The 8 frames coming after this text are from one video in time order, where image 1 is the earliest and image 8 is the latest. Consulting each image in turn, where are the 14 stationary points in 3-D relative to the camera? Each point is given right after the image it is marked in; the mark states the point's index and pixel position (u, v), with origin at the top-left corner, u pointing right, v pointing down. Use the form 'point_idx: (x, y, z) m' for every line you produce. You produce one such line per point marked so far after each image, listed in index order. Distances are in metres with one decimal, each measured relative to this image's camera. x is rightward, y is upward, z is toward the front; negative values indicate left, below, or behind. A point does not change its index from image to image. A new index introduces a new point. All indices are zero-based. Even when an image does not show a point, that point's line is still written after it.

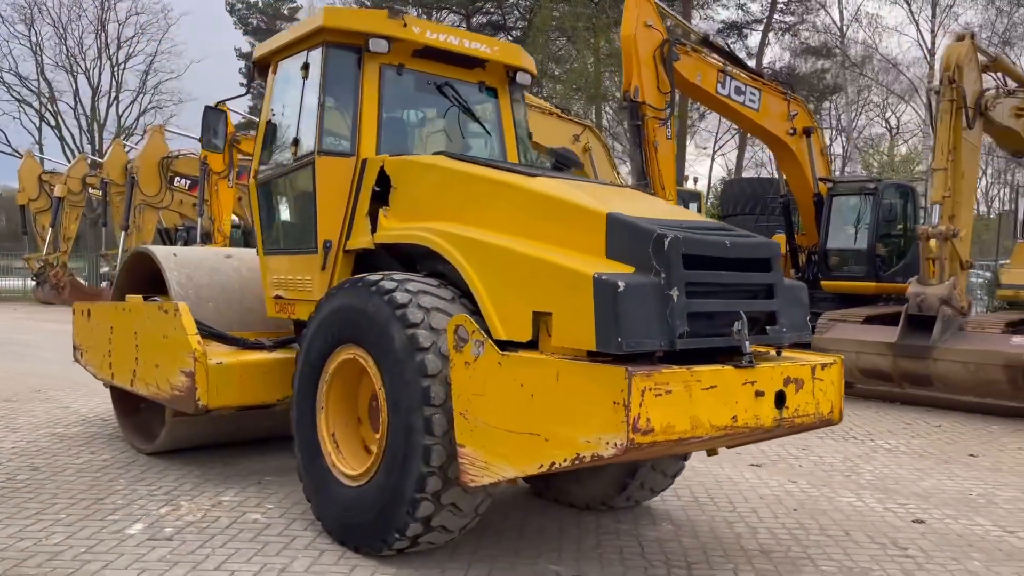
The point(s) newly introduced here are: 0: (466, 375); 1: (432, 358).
0: (-0.2, -0.3, +3.2) m
1: (-0.3, -0.3, +3.3) m
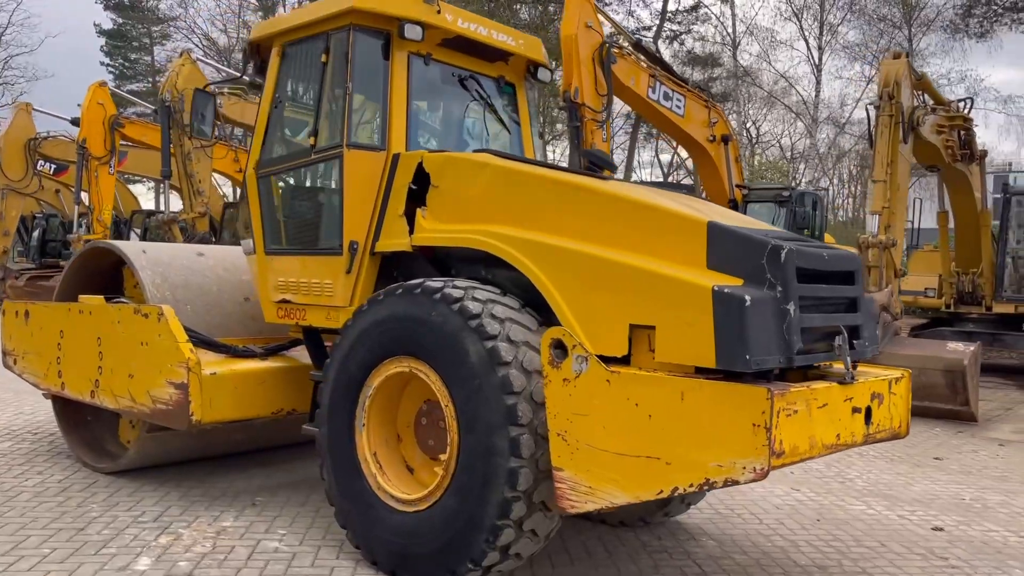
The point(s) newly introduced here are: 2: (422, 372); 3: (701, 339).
0: (+0.2, -0.4, +3.0) m
1: (0.0, -0.3, +3.1) m
2: (-0.3, -0.3, +3.4) m
3: (+0.6, -0.2, +2.9) m
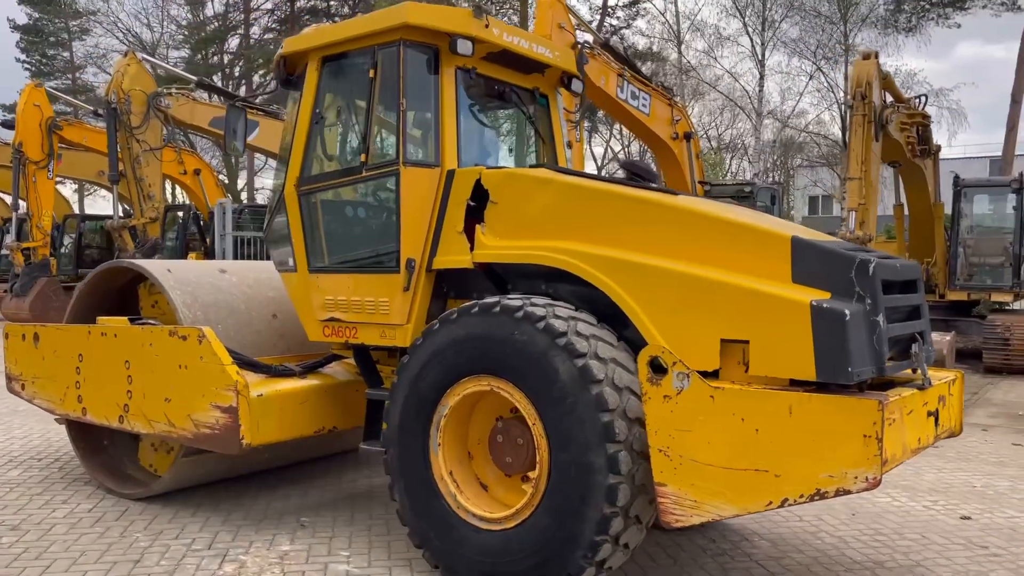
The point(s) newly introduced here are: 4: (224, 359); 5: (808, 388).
0: (+0.5, -0.4, +3.0) m
1: (+0.3, -0.4, +3.1) m
2: (0.0, -0.4, +3.4) m
3: (+1.0, -0.2, +2.9) m
4: (-1.4, -0.3, +4.2) m
5: (+1.0, -0.3, +3.0) m
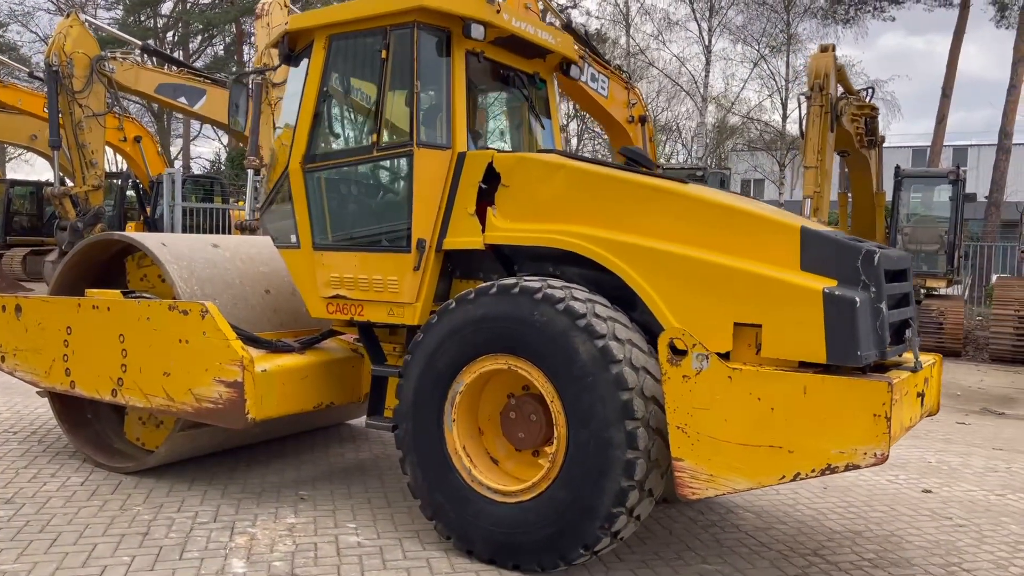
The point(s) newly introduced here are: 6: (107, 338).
0: (+0.6, -0.4, +3.2) m
1: (+0.4, -0.3, +3.3) m
2: (0.0, -0.3, +3.5) m
3: (+1.1, -0.2, +3.1) m
4: (-1.4, -0.2, +4.2) m
5: (+1.1, -0.3, +3.2) m
6: (-2.1, -0.3, +4.6) m
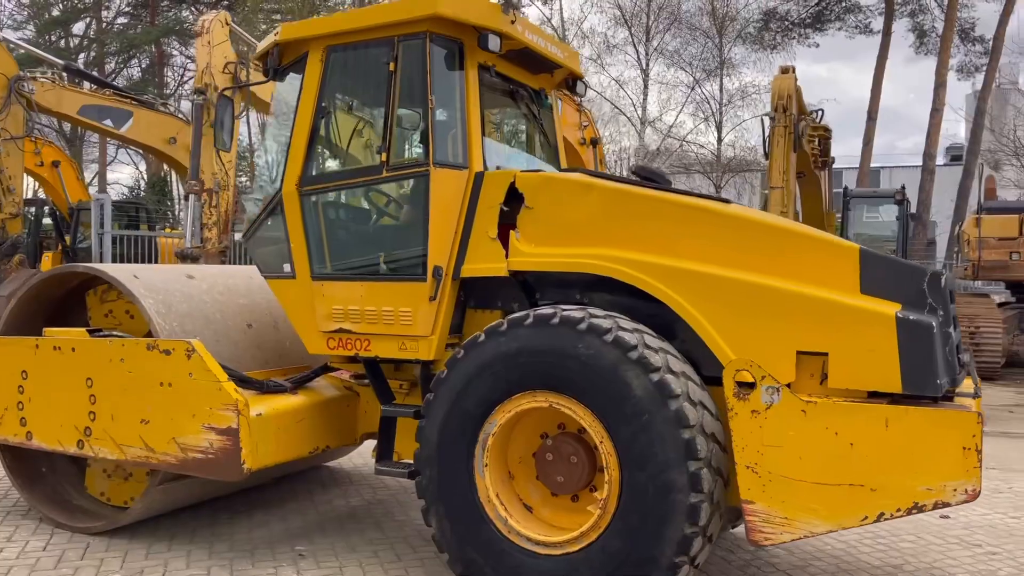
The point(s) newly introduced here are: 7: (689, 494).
0: (+0.8, -0.5, +2.9) m
1: (+0.6, -0.4, +3.0) m
2: (+0.2, -0.4, +3.2) m
3: (+1.3, -0.3, +2.9) m
4: (-1.3, -0.4, +3.8) m
5: (+1.3, -0.4, +3.0) m
6: (-2.1, -0.5, +4.1) m
7: (+0.6, -0.7, +3.0) m
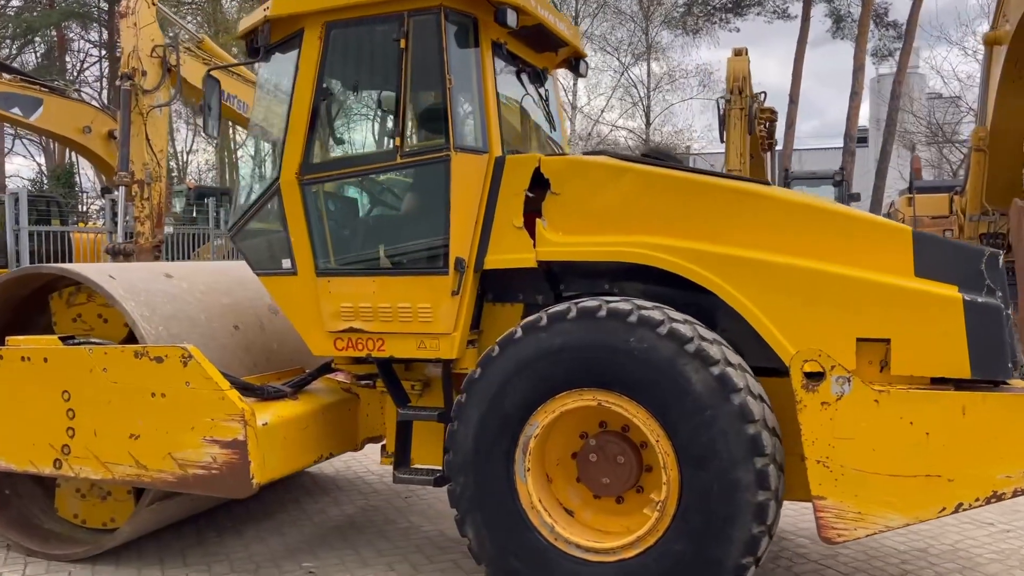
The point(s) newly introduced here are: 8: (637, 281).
0: (+1.0, -0.4, +2.8) m
1: (+0.8, -0.4, +2.9) m
2: (+0.4, -0.4, +3.0) m
3: (+1.4, -0.2, +2.9) m
4: (-1.1, -0.4, +3.4) m
5: (+1.5, -0.3, +2.9) m
6: (-2.0, -0.5, +3.7) m
7: (+0.8, -0.7, +2.8) m
8: (+0.5, 0.0, +3.4) m
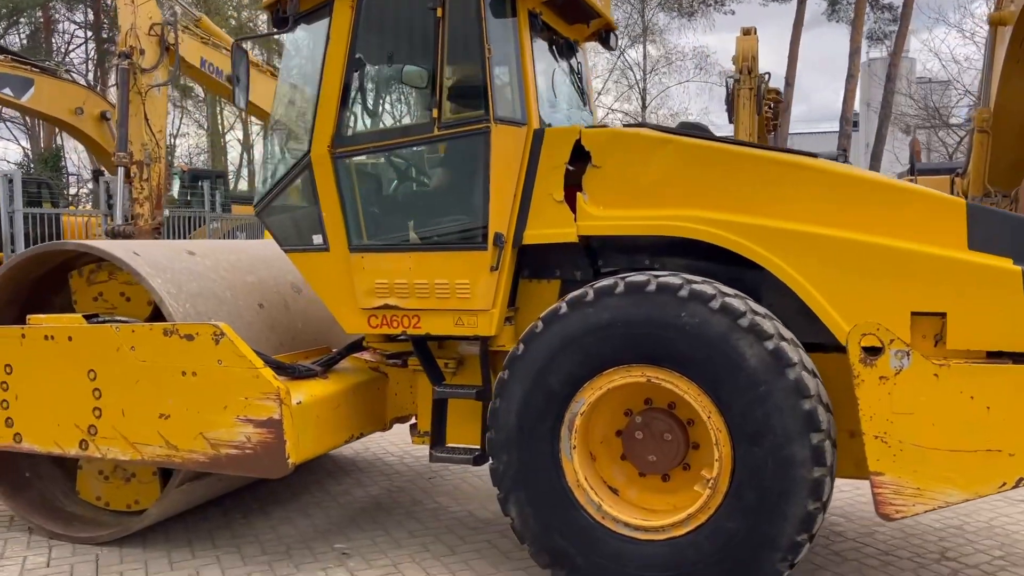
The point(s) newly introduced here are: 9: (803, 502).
0: (+1.2, -0.3, +2.8) m
1: (+1.0, -0.3, +2.8) m
2: (+0.5, -0.3, +3.0) m
3: (+1.6, -0.1, +2.8) m
4: (-1.0, -0.3, +3.3) m
5: (+1.6, -0.2, +2.9) m
6: (-1.8, -0.4, +3.6) m
7: (+1.0, -0.6, +2.8) m
8: (+0.7, +0.1, +3.4) m
9: (+0.9, -0.7, +2.8) m
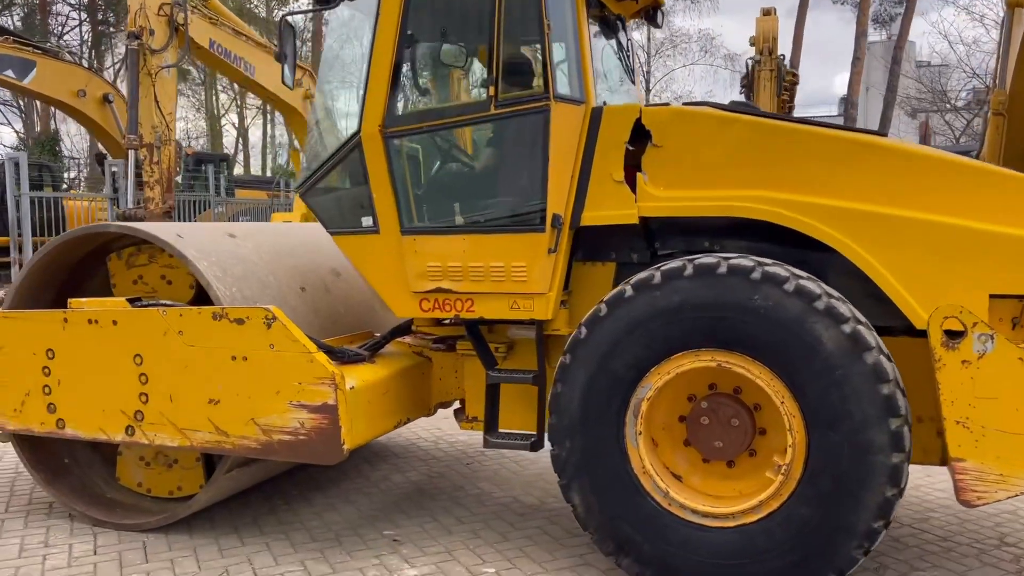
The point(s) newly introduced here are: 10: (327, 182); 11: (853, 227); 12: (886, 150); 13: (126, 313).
0: (+1.4, -0.3, +2.7) m
1: (+1.2, -0.2, +2.8) m
2: (+0.7, -0.3, +2.9) m
3: (+1.8, -0.1, +2.8) m
4: (-0.8, -0.2, +3.3) m
5: (+1.9, -0.2, +2.8) m
6: (-1.6, -0.3, +3.5) m
7: (+1.2, -0.5, +2.7) m
8: (+0.9, +0.2, +3.3) m
9: (+1.2, -0.6, +2.7) m
10: (-0.8, +0.4, +3.7) m
11: (+1.2, +0.2, +3.0) m
12: (+1.3, +0.5, +3.1) m
13: (-1.5, -0.1, +3.5) m
